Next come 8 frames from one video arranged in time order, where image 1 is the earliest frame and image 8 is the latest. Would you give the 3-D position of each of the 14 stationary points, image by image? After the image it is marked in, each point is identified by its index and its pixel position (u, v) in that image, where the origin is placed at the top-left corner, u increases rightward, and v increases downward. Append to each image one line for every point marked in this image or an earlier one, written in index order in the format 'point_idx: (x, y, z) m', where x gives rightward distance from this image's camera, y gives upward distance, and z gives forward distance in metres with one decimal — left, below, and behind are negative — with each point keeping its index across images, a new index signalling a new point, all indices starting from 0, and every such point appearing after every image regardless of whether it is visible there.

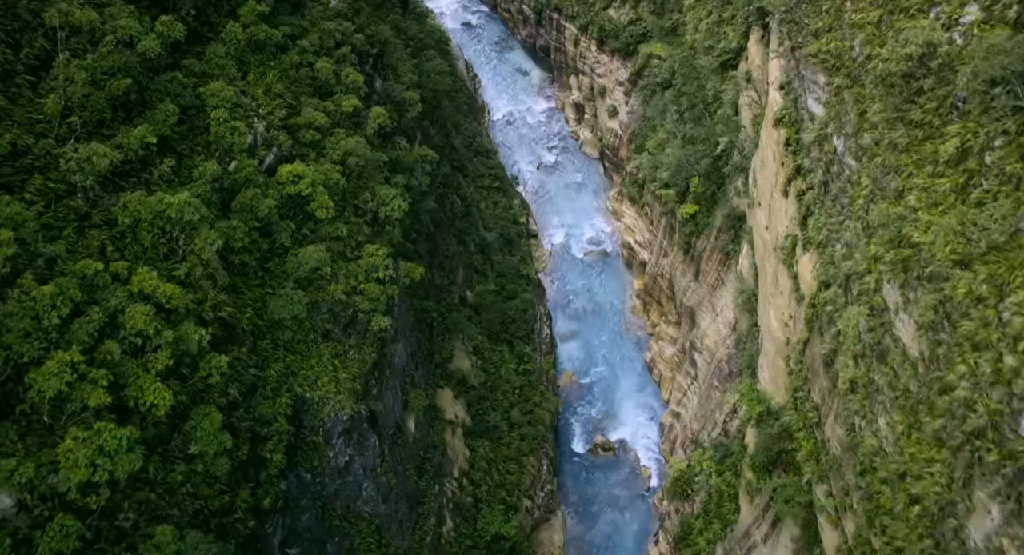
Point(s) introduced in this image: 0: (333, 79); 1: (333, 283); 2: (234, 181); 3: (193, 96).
0: (-3.5, +3.8, +15.9) m
1: (-3.1, -0.1, +14.2) m
2: (-4.5, +1.4, +13.3) m
3: (-5.3, +2.8, +13.4) m
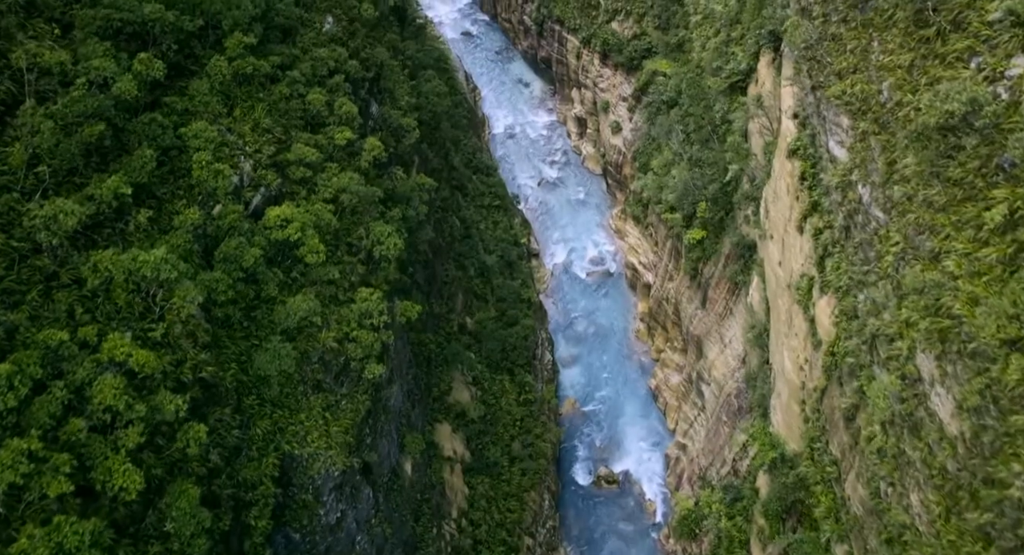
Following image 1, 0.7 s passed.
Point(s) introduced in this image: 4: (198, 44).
0: (-3.4, +3.1, +15.1) m
1: (-3.1, -0.9, +13.4) m
2: (-4.5, +0.7, +12.6) m
3: (-5.2, +2.1, +12.6) m
4: (-5.3, +3.8, +13.8) m
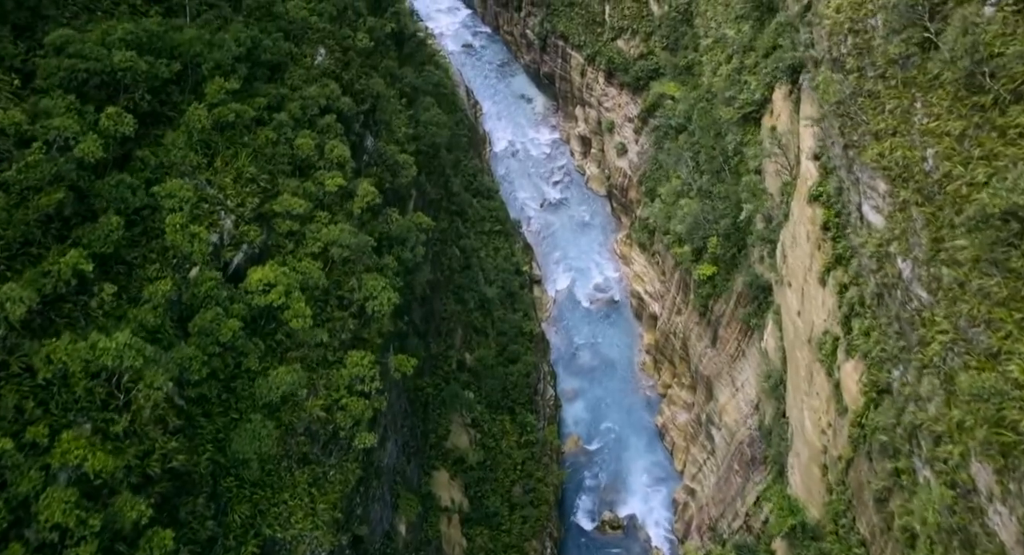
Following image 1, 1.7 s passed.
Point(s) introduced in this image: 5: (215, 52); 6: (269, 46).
0: (-3.4, +2.1, +14.1) m
1: (-3.0, -1.8, +12.4) m
2: (-4.5, -0.3, +11.5) m
3: (-5.2, +1.1, +11.6) m
4: (-5.2, +2.8, +12.8) m
5: (-4.8, +3.6, +13.2) m
6: (-4.3, +4.0, +14.5) m
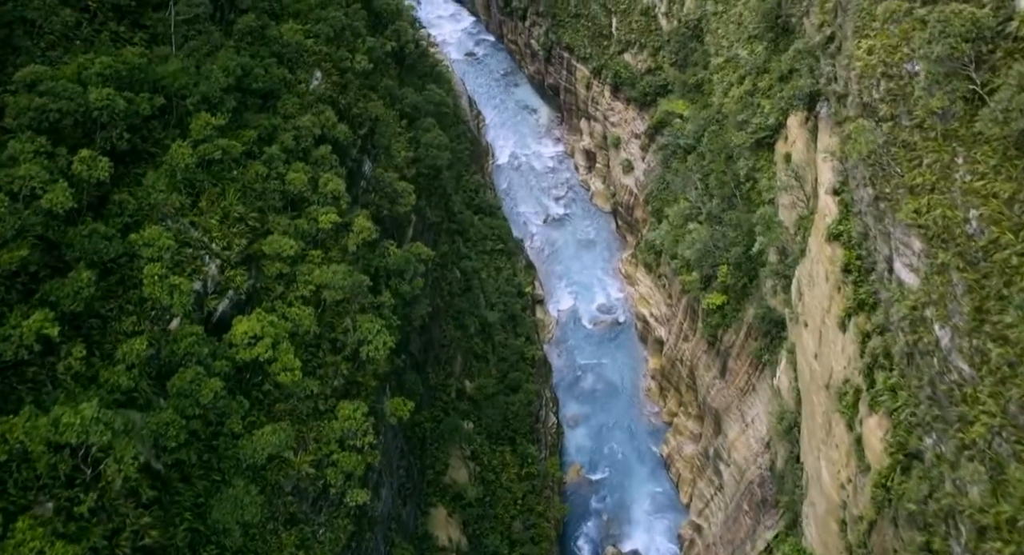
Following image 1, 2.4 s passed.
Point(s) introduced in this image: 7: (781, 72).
0: (-3.3, +1.4, +13.4) m
1: (-3.0, -2.5, +11.6) m
2: (-4.4, -0.9, +10.8) m
3: (-5.1, +0.5, +10.8) m
4: (-5.2, +2.2, +12.1) m
5: (-4.7, +2.9, +12.4) m
6: (-4.2, +3.4, +13.7) m
7: (+6.5, +5.0, +20.0) m
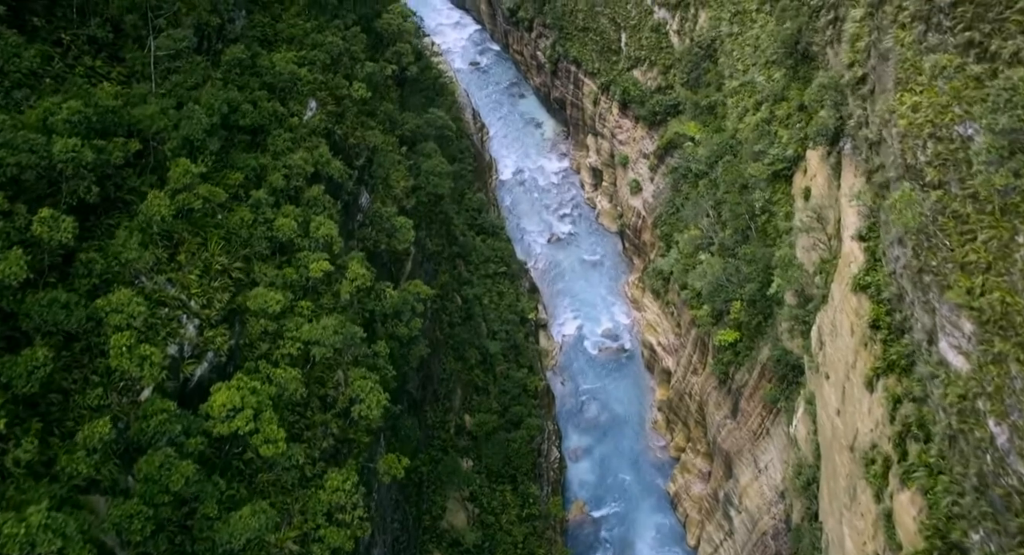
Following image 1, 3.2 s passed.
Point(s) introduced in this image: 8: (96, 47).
0: (-3.2, +0.7, +12.5) m
1: (-3.0, -3.3, +10.7) m
2: (-4.4, -1.7, +9.9) m
3: (-5.1, -0.3, +9.9) m
4: (-5.1, +1.4, +11.2) m
5: (-4.6, +2.1, +11.5) m
6: (-4.1, +2.6, +12.8) m
7: (+6.7, +4.1, +19.1) m
8: (-6.0, +3.3, +11.9) m
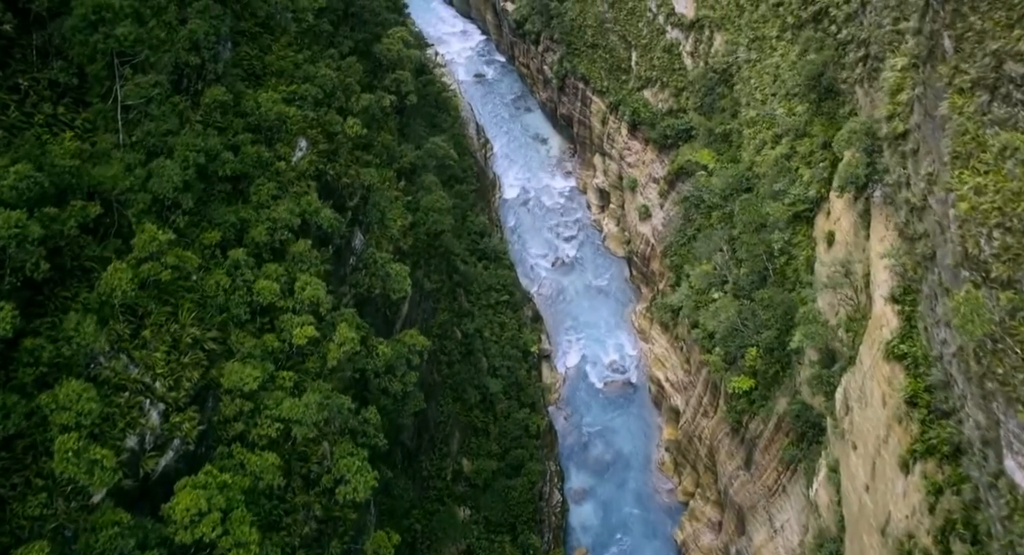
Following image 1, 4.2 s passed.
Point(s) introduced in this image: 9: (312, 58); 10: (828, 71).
0: (-3.2, -0.3, +11.3) m
1: (-3.0, -4.2, +9.6) m
2: (-4.4, -2.6, +8.8) m
3: (-5.0, -1.2, +8.8) m
4: (-5.0, +0.5, +10.1) m
5: (-4.5, +1.3, +10.4) m
6: (-4.0, +1.7, +11.7) m
7: (+6.8, +3.0, +17.9) m
8: (-5.9, +2.4, +10.8) m
9: (-3.7, +4.0, +15.1) m
10: (+6.9, +4.5, +18.0) m
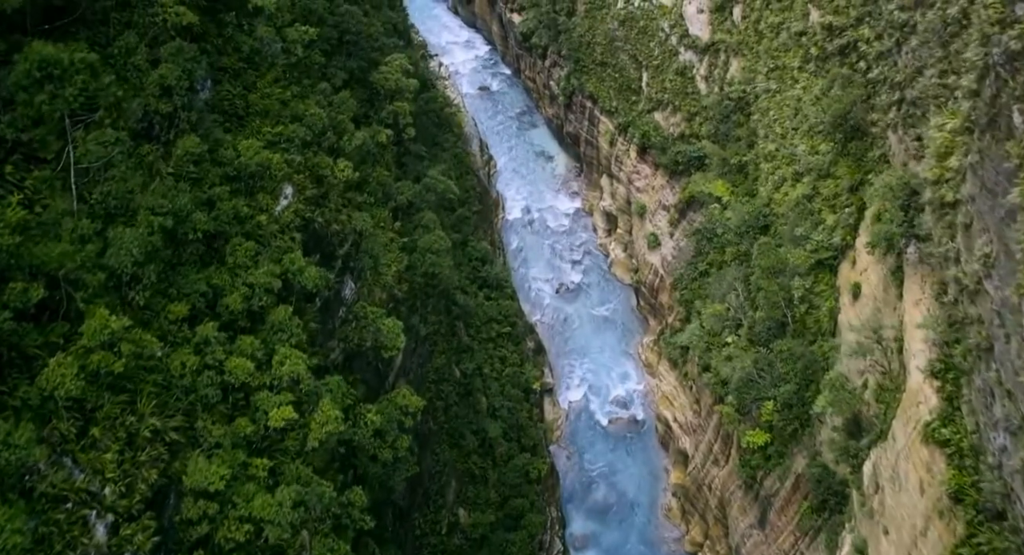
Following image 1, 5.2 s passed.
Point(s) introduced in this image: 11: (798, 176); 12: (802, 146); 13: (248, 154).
0: (-3.2, -1.2, +10.2) m
1: (-3.0, -5.1, +8.4) m
2: (-4.4, -3.5, +7.6) m
3: (-5.0, -2.1, +7.7) m
4: (-5.0, -0.4, +8.9) m
5: (-4.5, +0.4, +9.3) m
6: (-4.0, +0.8, +10.6) m
7: (+6.9, +1.9, +16.7) m
8: (-5.9, +1.5, +9.7) m
9: (-3.6, +3.1, +14.0) m
10: (+7.0, +3.4, +16.8) m
11: (+6.6, +2.3, +19.0) m
12: (+6.7, +3.0, +18.9) m
13: (-3.8, +1.8, +11.9) m
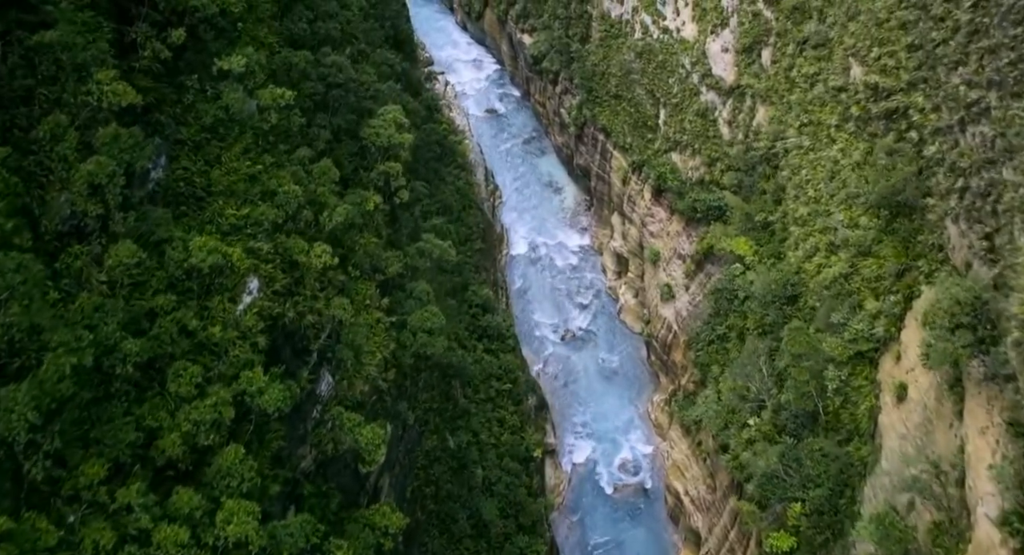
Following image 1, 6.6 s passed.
0: (-3.2, -2.6, +8.4) m
1: (-3.2, -6.6, +6.6) m
2: (-4.5, -4.9, +5.8) m
3: (-5.1, -3.5, +5.9) m
4: (-5.0, -1.8, +7.1) m
5: (-4.5, -1.1, +7.4) m
6: (-4.0, -0.7, +8.7) m
7: (+6.9, +0.2, +14.9) m
8: (-5.9, +0.2, +7.9) m
9: (-3.5, +1.7, +12.2) m
10: (+7.1, +1.7, +14.9) m
11: (+6.7, +0.6, +17.1) m
12: (+6.8, +1.3, +17.0) m
13: (-3.8, +0.3, +10.1) m
